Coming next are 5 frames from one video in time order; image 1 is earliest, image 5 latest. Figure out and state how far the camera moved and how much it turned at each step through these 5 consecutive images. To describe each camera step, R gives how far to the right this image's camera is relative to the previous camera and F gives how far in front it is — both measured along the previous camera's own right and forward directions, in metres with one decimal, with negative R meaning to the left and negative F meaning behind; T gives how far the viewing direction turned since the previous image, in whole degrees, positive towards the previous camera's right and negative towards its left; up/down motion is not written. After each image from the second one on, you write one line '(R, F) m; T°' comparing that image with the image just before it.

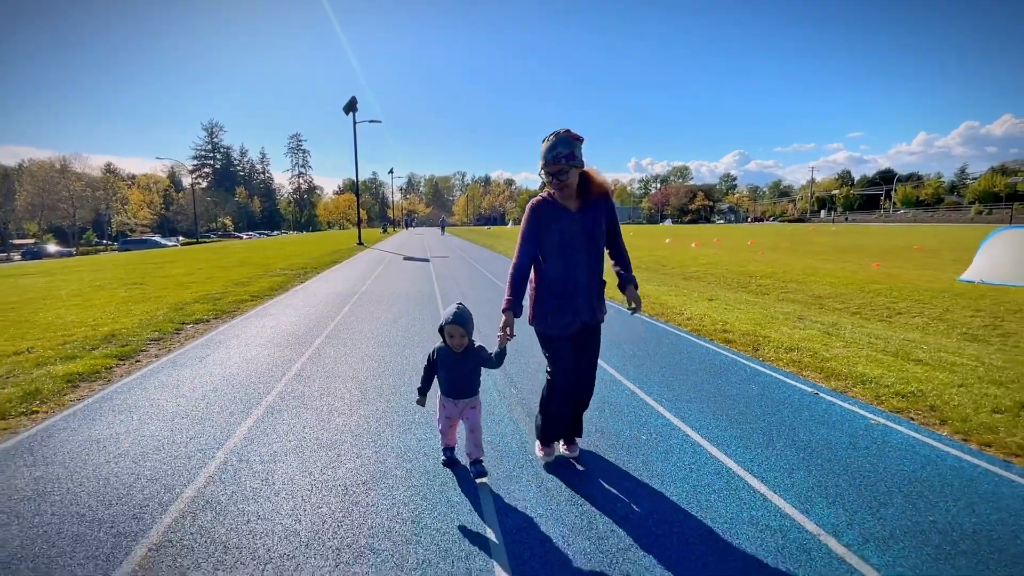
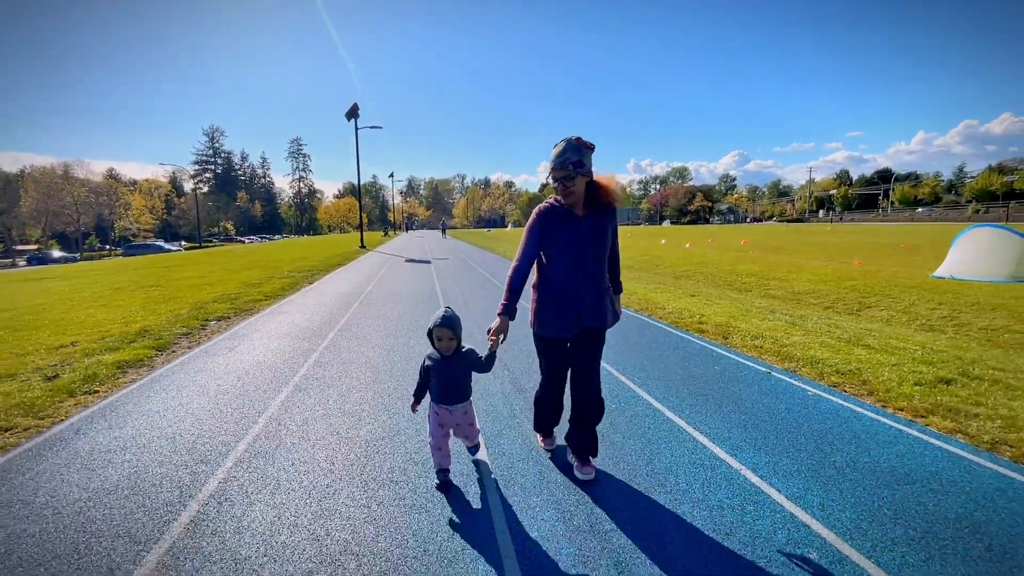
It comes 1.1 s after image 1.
(+0.1, -0.7) m; 0°
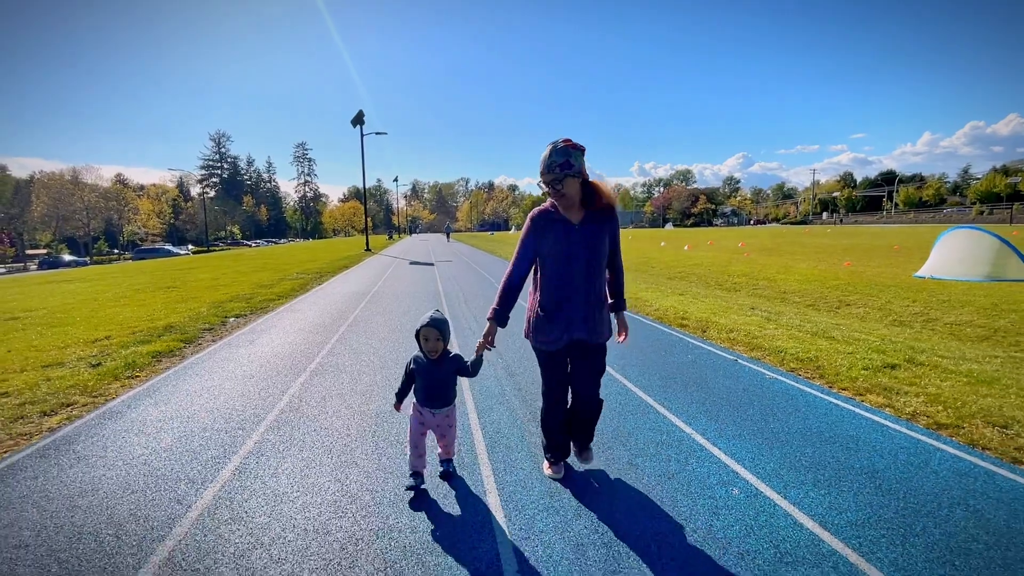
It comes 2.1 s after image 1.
(+0.1, -0.6) m; -1°
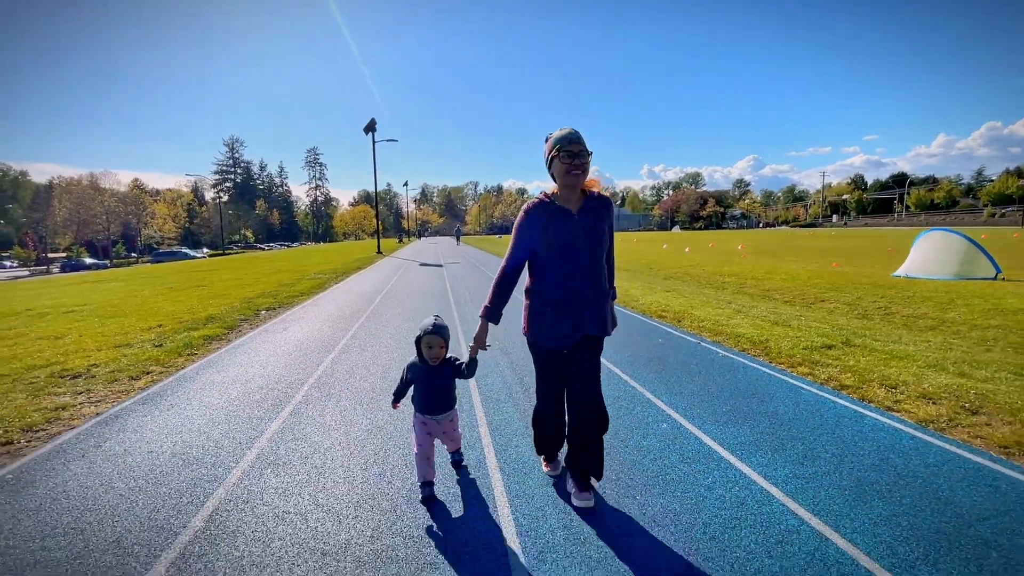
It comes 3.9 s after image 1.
(+0.2, -1.0) m; -1°
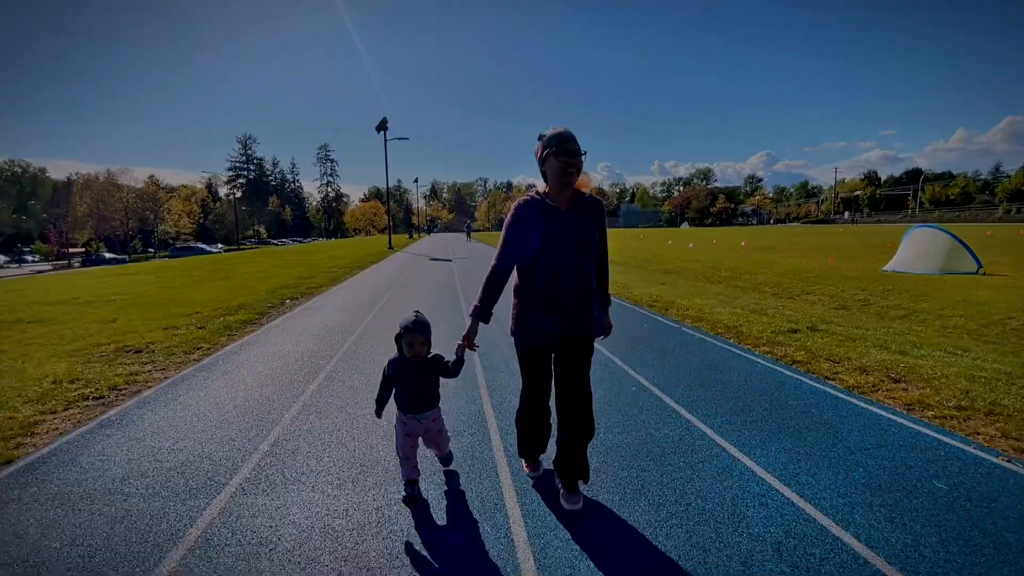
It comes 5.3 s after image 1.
(+0.1, -0.8) m; -1°
